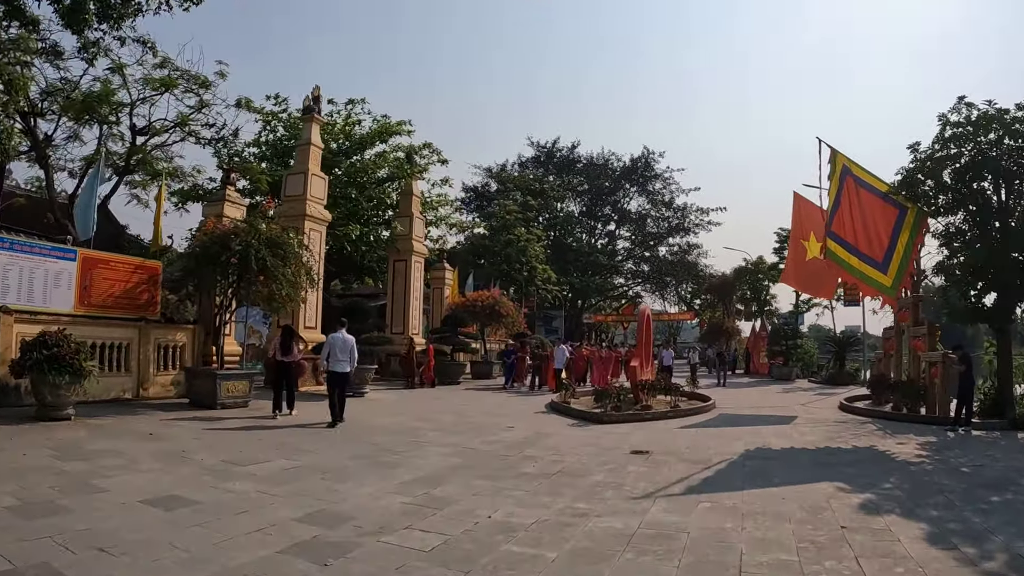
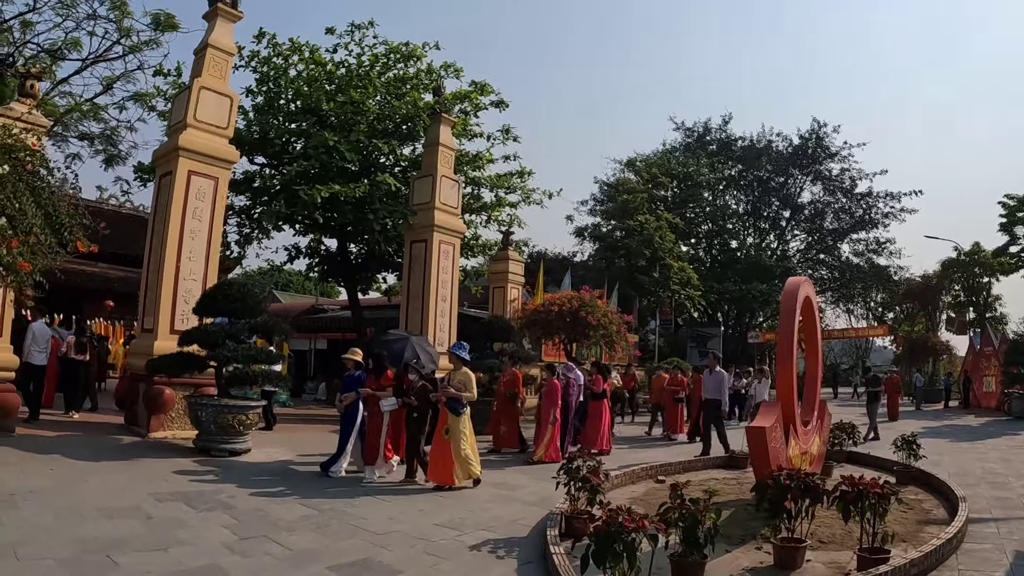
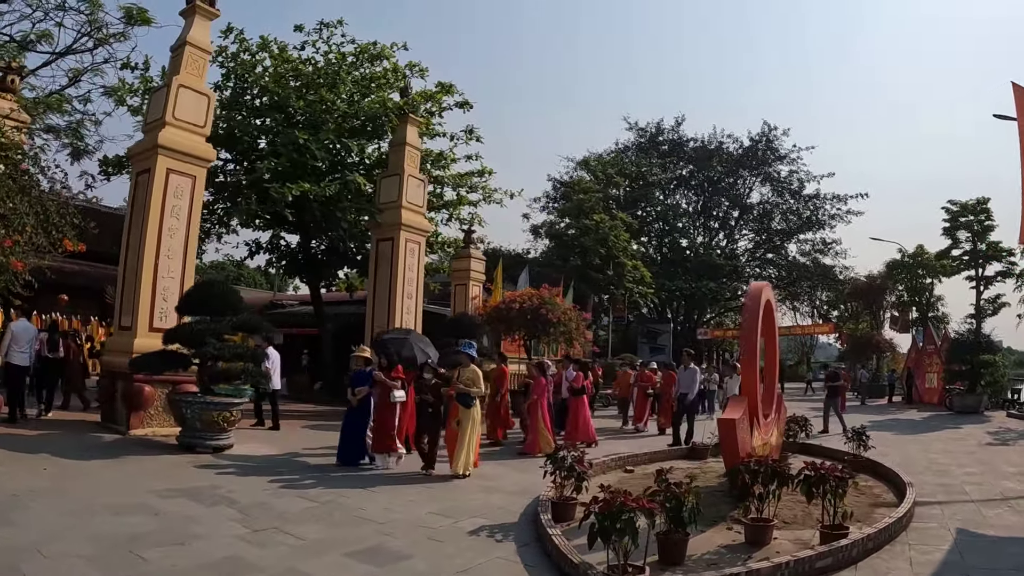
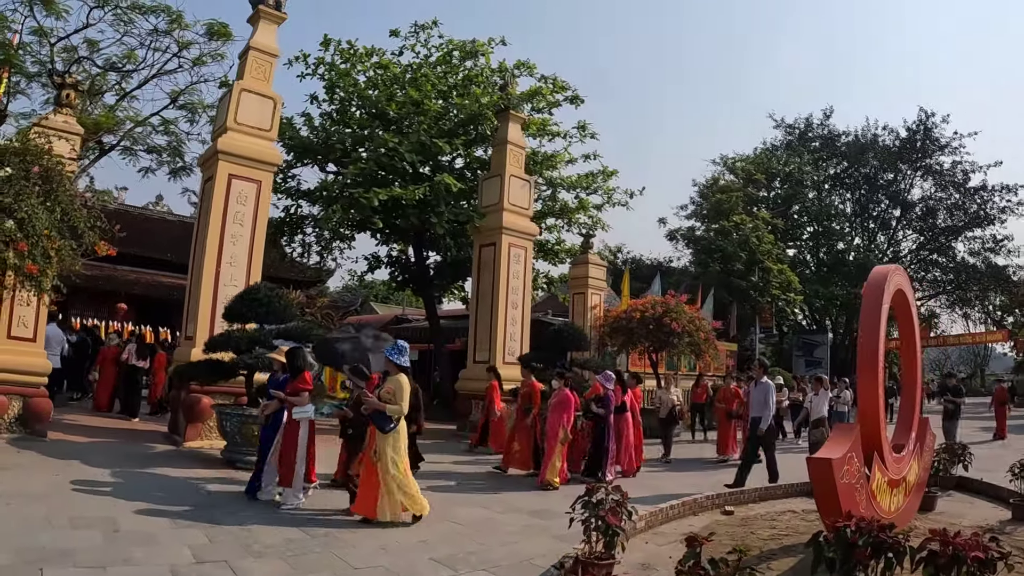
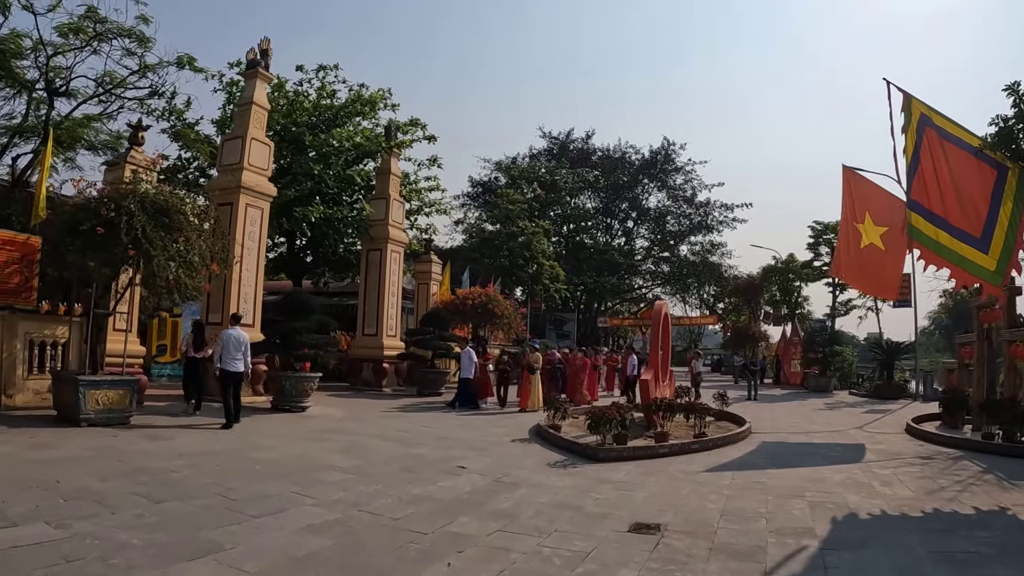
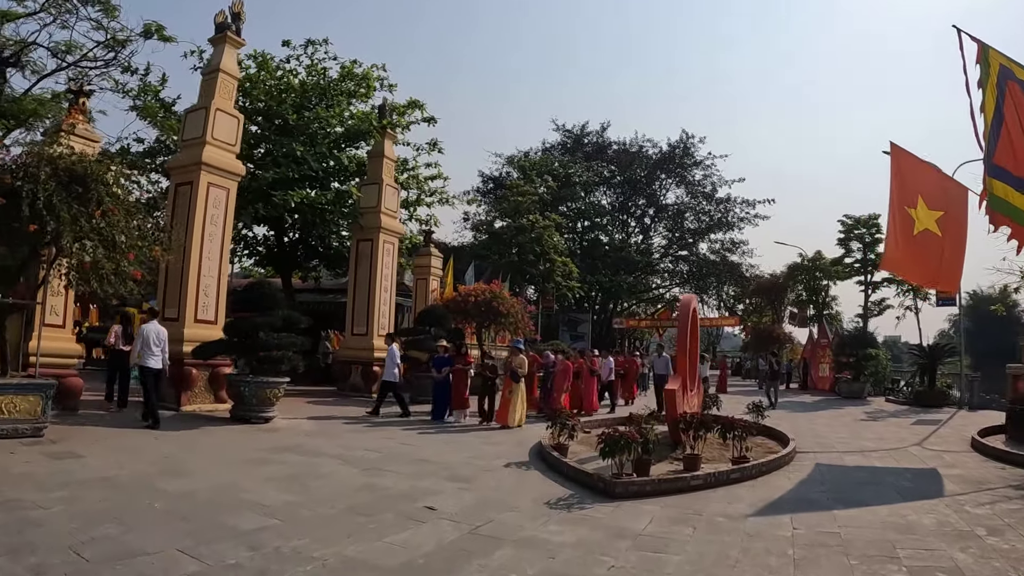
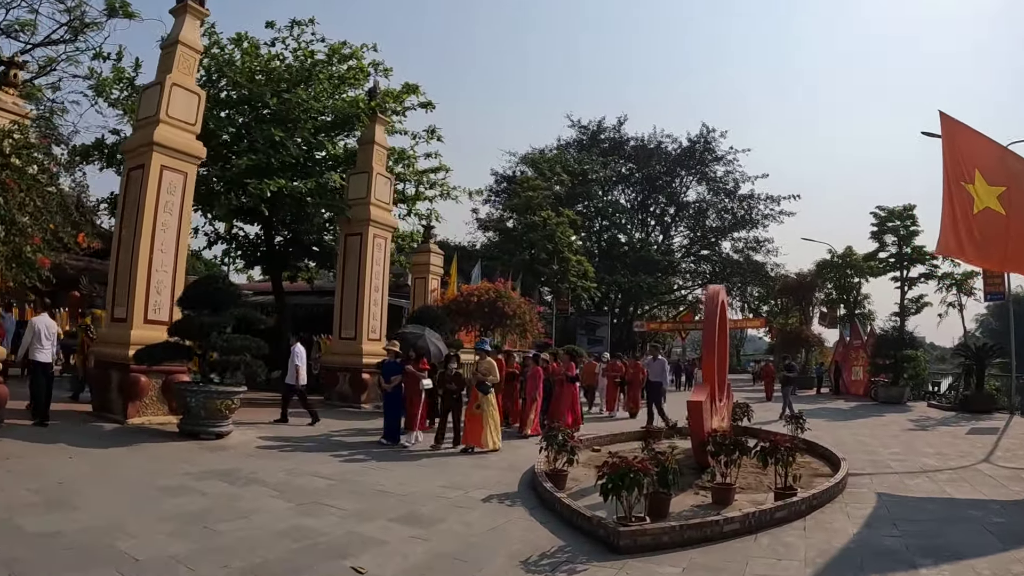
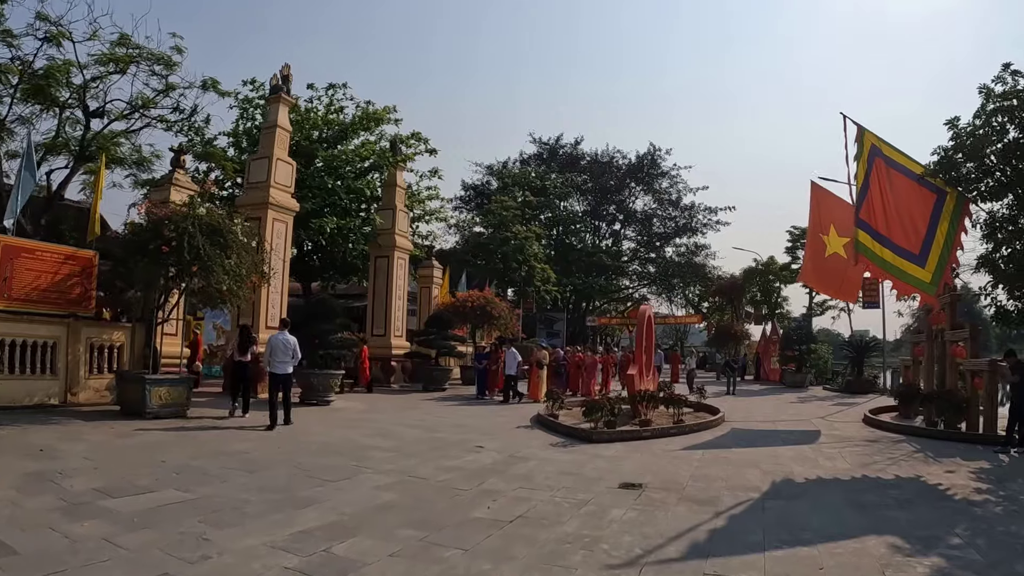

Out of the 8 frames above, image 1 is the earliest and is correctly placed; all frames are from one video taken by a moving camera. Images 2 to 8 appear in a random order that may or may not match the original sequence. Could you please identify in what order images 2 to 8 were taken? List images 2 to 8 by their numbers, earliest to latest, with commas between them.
8, 5, 6, 7, 3, 2, 4
